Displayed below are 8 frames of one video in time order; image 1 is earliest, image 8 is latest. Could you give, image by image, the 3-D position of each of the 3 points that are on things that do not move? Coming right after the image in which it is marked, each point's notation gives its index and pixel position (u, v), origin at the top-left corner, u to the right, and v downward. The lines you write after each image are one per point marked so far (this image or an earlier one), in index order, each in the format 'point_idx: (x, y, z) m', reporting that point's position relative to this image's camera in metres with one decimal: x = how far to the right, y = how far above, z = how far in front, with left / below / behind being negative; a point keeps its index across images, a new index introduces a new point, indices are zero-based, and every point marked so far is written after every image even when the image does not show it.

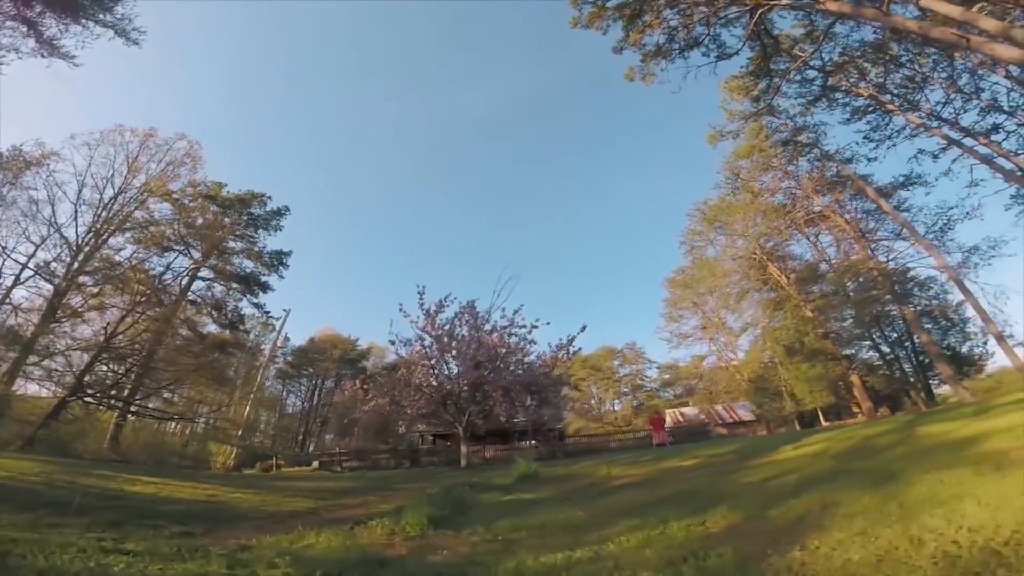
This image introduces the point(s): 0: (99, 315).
0: (-8.4, -0.6, +12.3) m
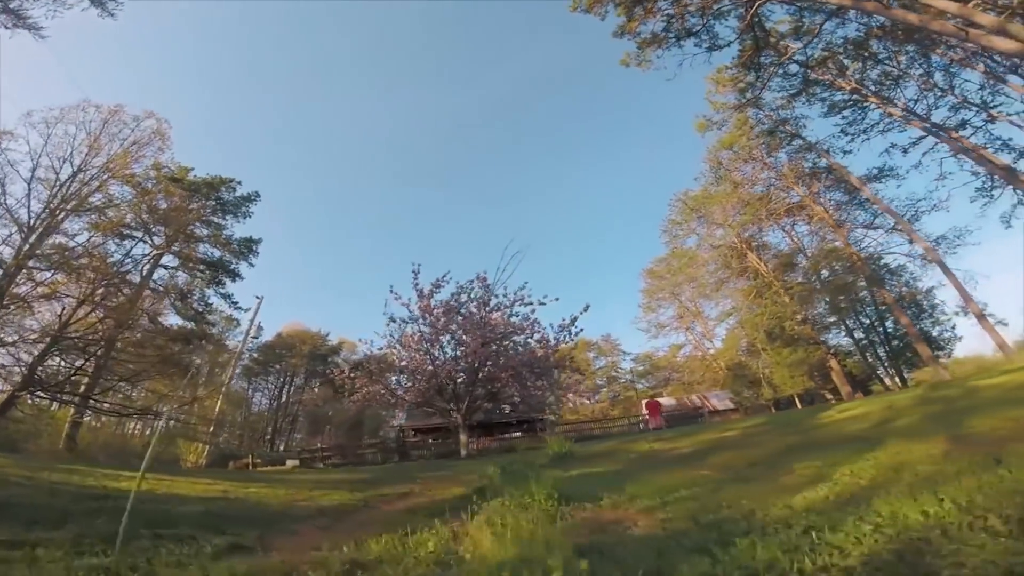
0: (-8.4, -0.3, +11.0) m
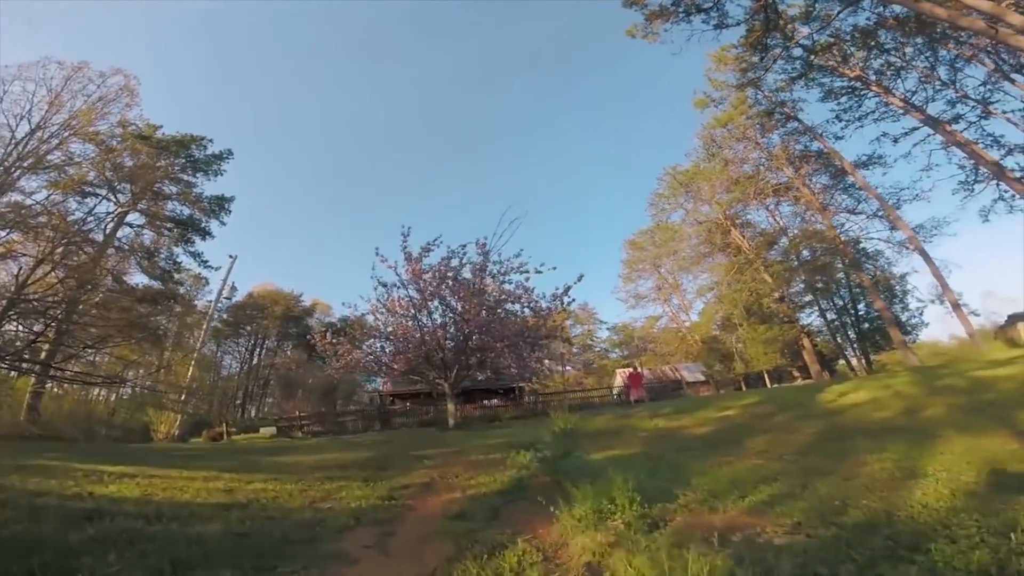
0: (-8.5, +0.4, +10.3) m
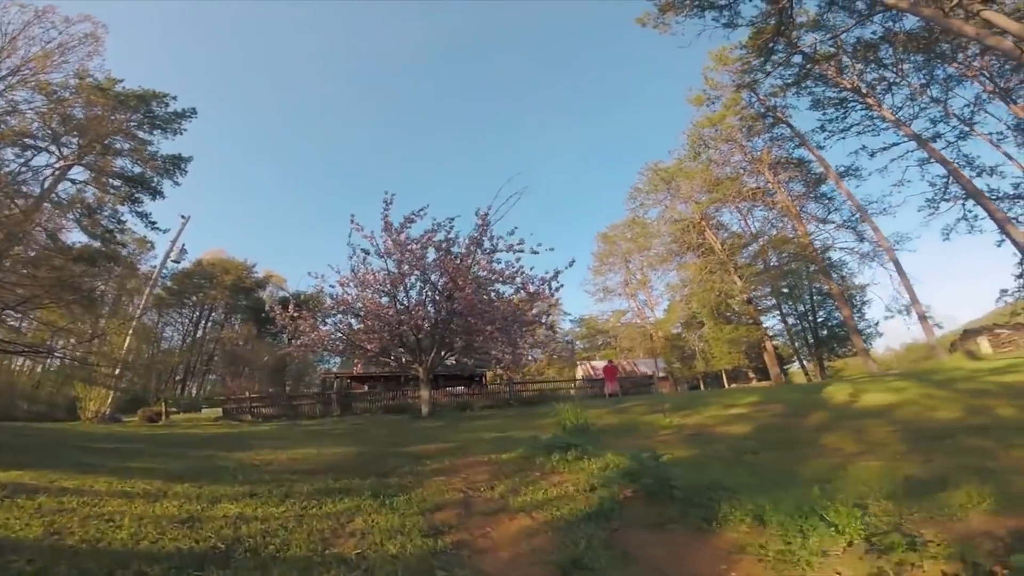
0: (-8.7, +1.2, +8.8) m
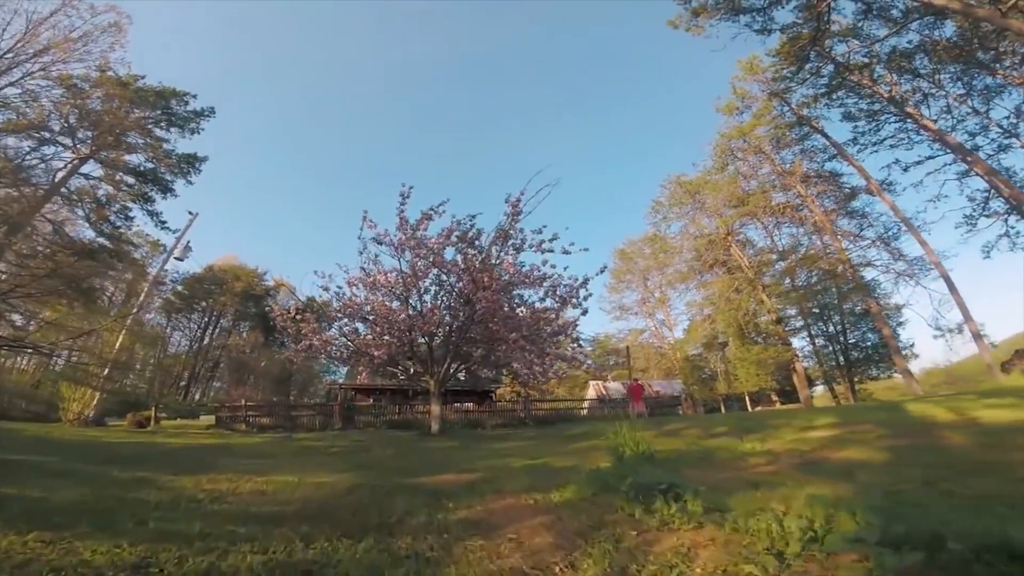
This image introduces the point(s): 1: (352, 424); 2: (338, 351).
0: (-8.2, +1.4, +7.9) m
1: (-4.5, -3.8, +16.9) m
2: (-3.7, -1.3, +12.7) m
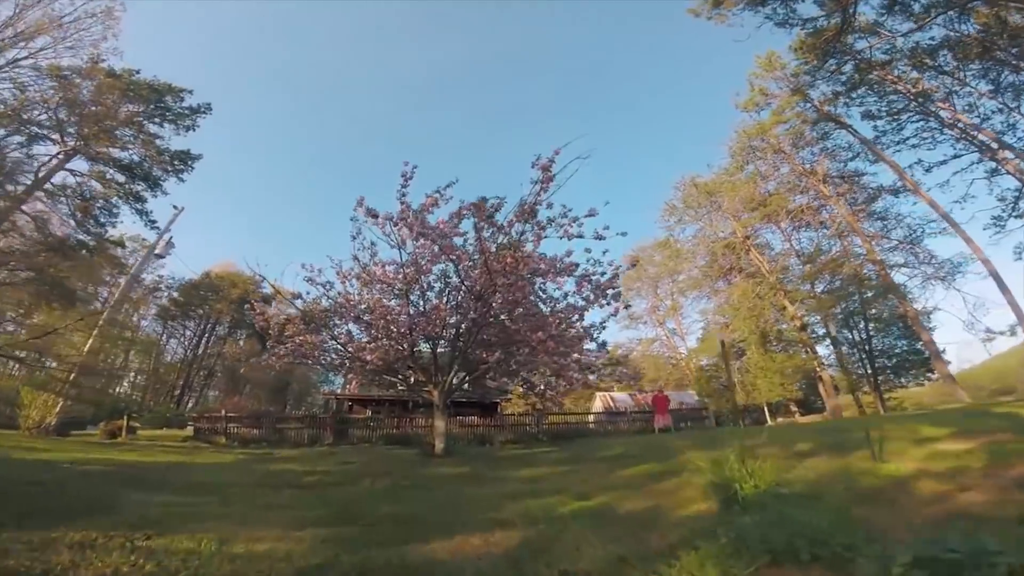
0: (-8.0, +1.6, +6.6) m
1: (-4.3, -3.8, +15.6) m
2: (-3.5, -1.3, +11.4) m
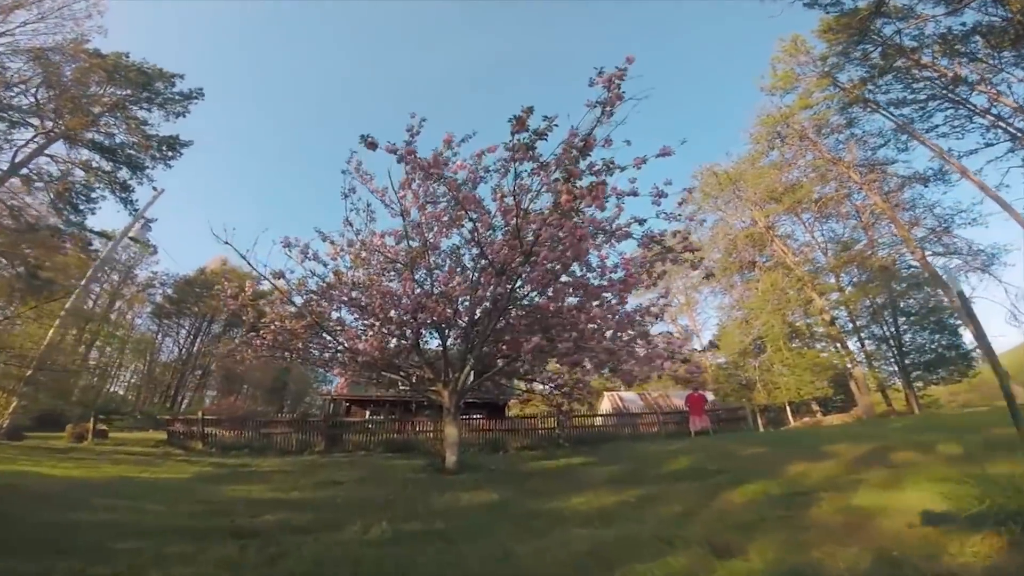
0: (-7.7, +1.8, +5.2) m
1: (-4.0, -3.6, +14.2) m
2: (-3.2, -1.0, +10.0) m
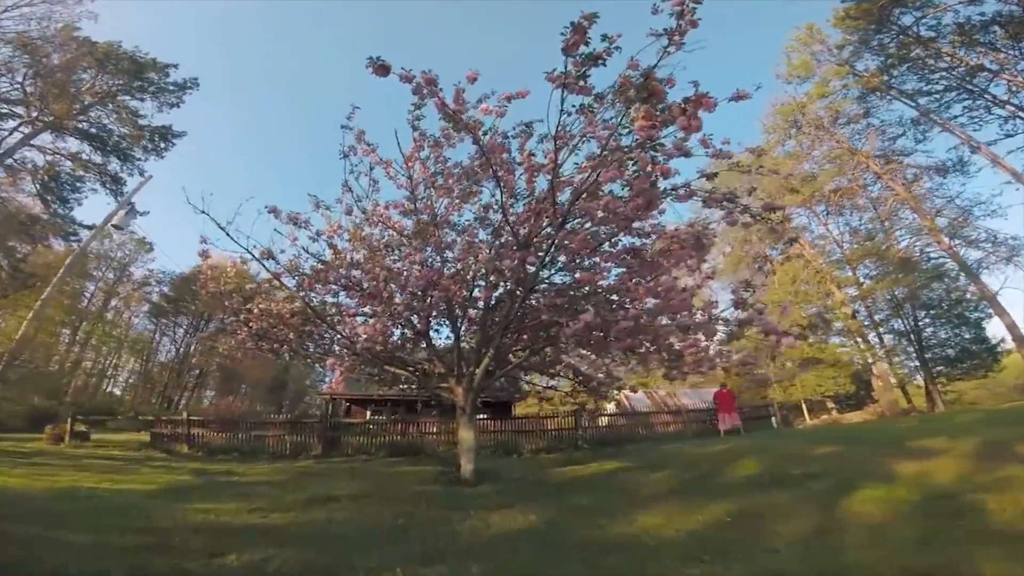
0: (-7.5, +2.0, +4.4) m
1: (-3.8, -3.4, +13.3) m
2: (-2.9, -0.9, +9.1) m
